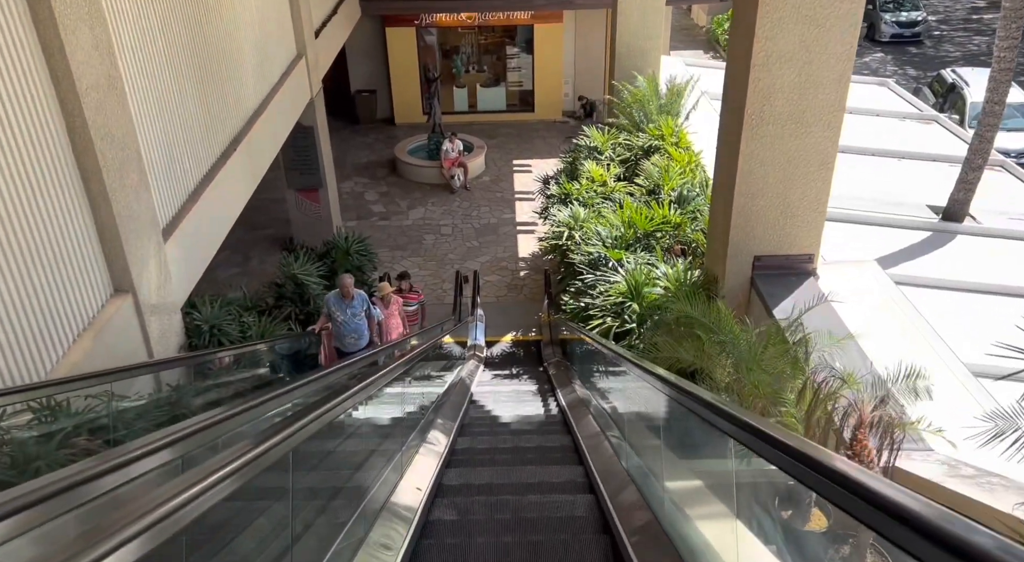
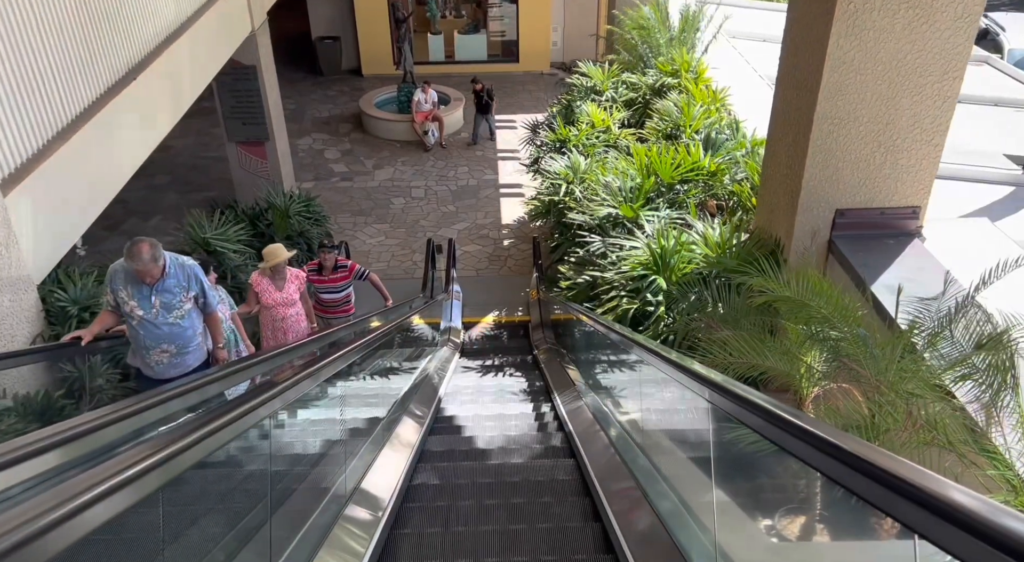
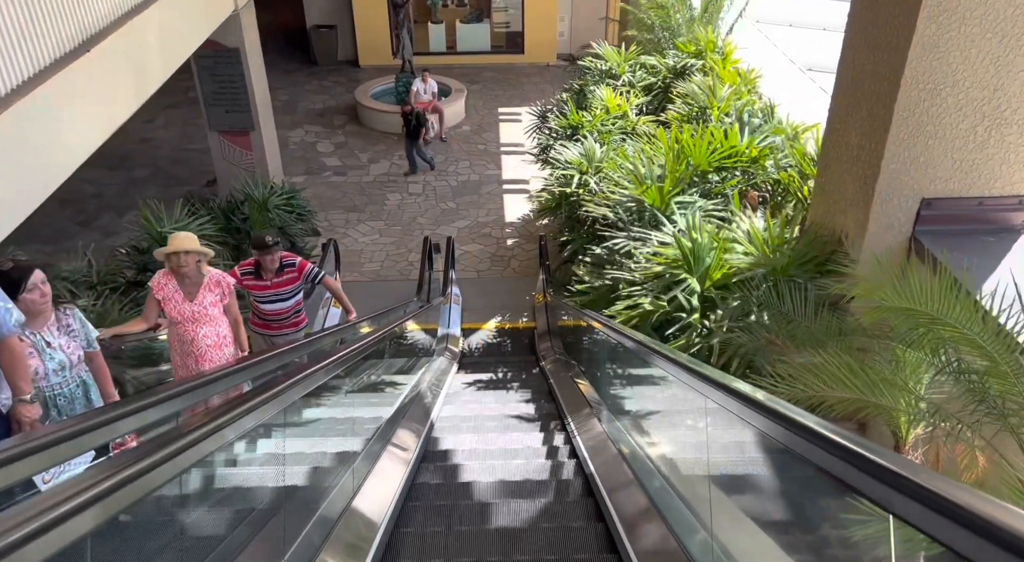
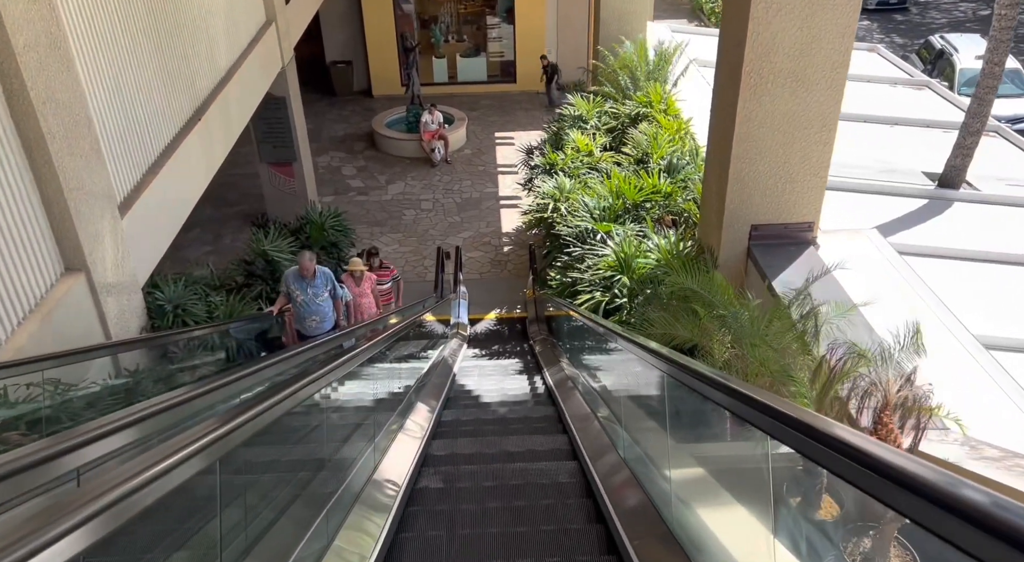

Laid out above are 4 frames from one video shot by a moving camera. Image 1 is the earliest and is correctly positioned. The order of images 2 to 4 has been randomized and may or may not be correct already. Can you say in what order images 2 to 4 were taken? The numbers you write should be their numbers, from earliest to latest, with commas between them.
4, 2, 3
